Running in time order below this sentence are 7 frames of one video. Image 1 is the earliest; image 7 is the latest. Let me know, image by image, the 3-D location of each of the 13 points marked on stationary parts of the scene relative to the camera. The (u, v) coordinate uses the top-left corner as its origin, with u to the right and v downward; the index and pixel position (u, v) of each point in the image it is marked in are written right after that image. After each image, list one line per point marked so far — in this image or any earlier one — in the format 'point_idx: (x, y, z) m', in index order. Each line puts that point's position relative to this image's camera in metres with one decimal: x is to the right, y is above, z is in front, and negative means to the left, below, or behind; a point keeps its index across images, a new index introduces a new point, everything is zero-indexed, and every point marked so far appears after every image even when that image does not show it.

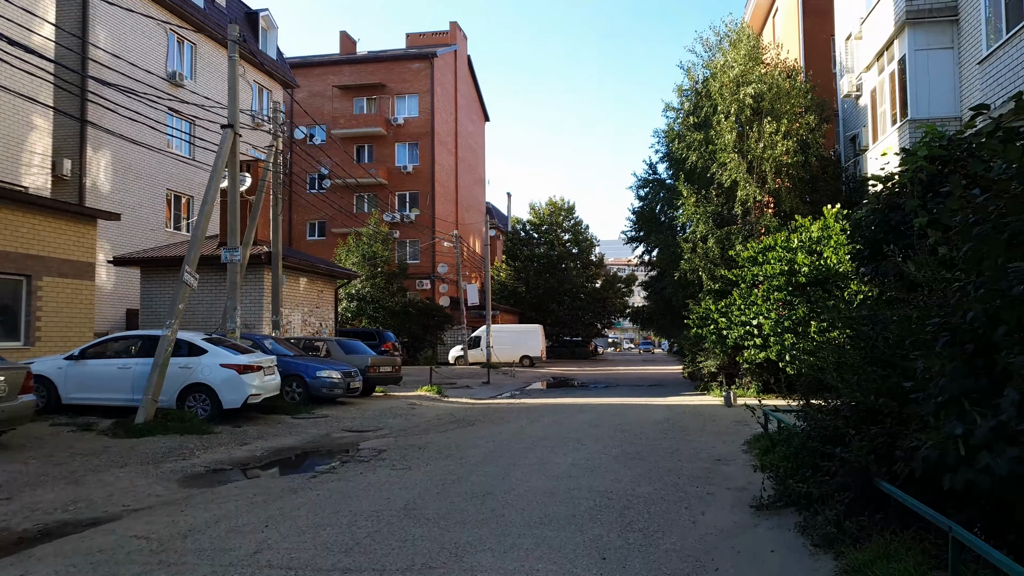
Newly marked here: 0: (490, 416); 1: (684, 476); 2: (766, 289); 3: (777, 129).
0: (-0.4, -2.5, +14.6) m
1: (+1.7, -1.8, +7.4) m
2: (+5.7, 0.0, +17.1) m
3: (+6.7, +4.0, +19.2) m
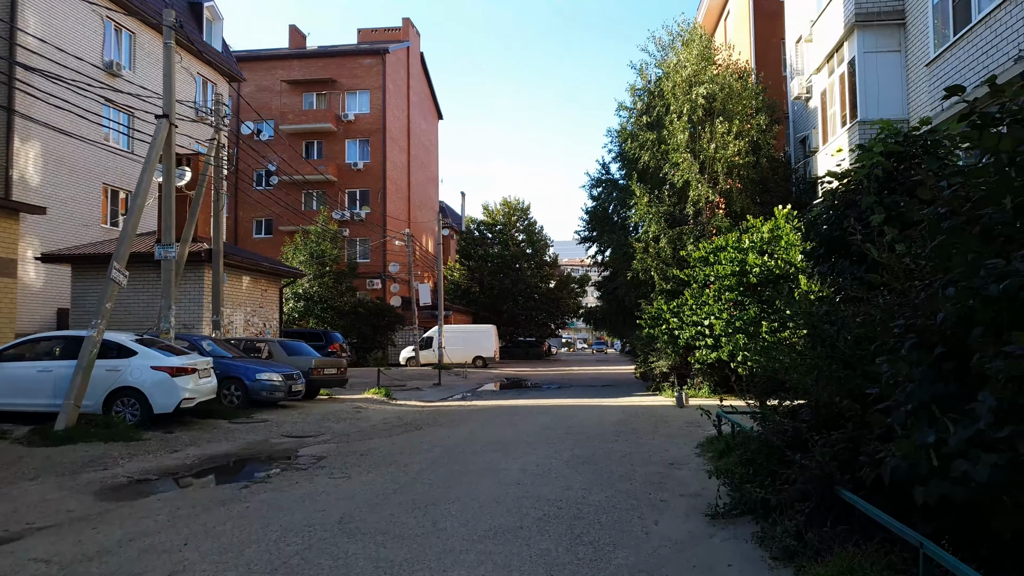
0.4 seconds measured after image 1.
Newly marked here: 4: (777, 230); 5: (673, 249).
0: (-1.4, -2.5, +14.1) m
1: (+1.2, -1.8, +7.2) m
2: (+4.6, 0.0, +17.0) m
3: (+5.5, +4.0, +19.2) m
4: (+5.8, +1.2, +16.5) m
5: (+4.1, +1.0, +19.2) m
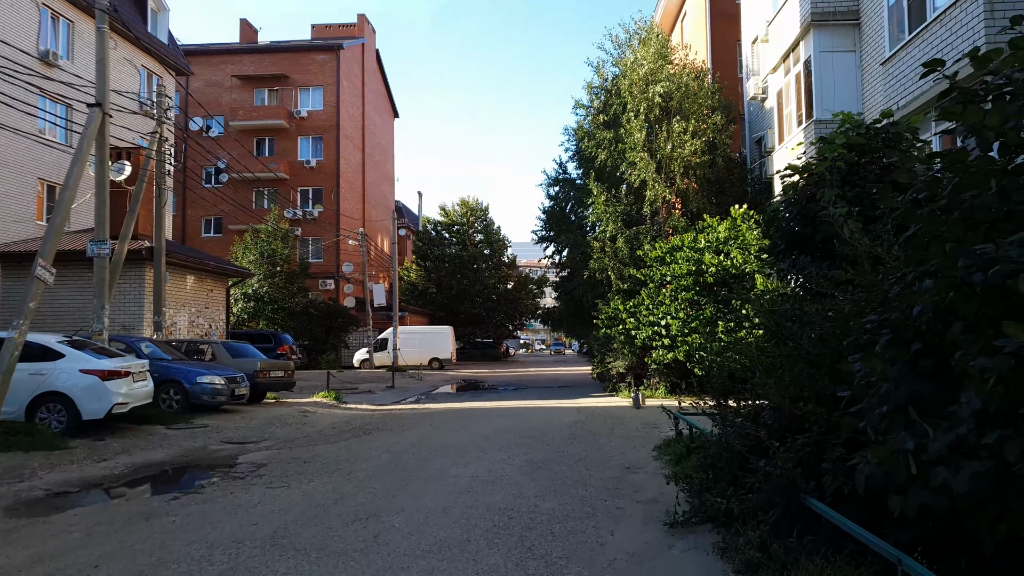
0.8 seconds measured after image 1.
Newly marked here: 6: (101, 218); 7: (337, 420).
0: (-2.2, -2.4, +13.7) m
1: (+0.7, -1.8, +6.9) m
2: (+3.6, 0.0, +16.9) m
3: (+4.4, +4.0, +19.1) m
4: (+4.8, +1.3, +16.4) m
5: (+3.0, +1.0, +19.0) m
6: (-7.3, +1.2, +13.4) m
7: (-3.3, -2.5, +14.2) m
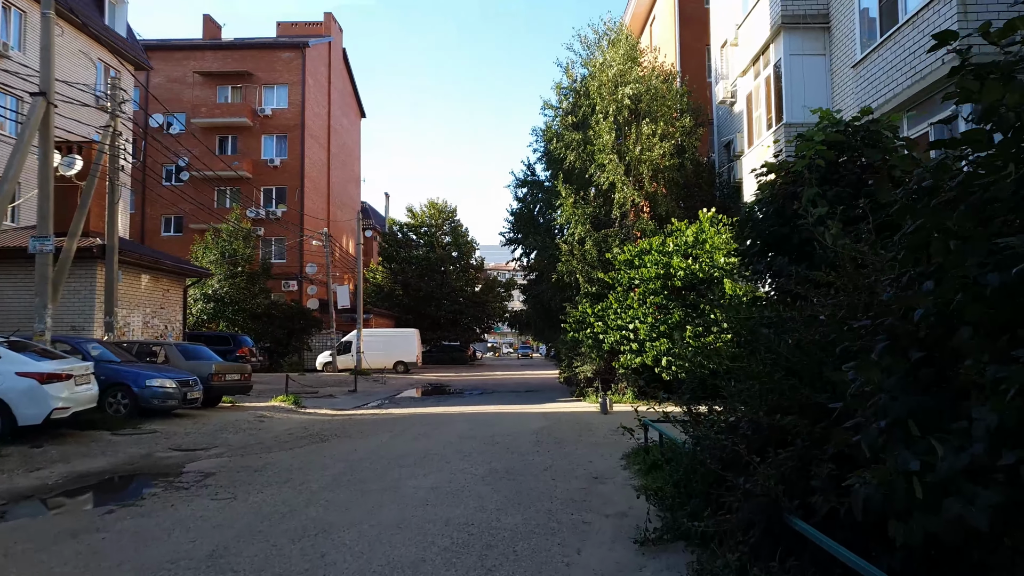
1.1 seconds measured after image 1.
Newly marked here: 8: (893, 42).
0: (-2.8, -2.5, +13.2) m
1: (+0.4, -1.8, +6.5) m
2: (+2.9, -0.1, +16.6) m
3: (+3.6, +3.9, +18.9) m
4: (+4.1, +1.2, +16.3) m
5: (+2.1, +0.9, +18.8) m
6: (-7.8, +1.3, +12.7) m
7: (-3.9, -2.5, +13.6) m
8: (+5.0, +3.2, +10.0) m
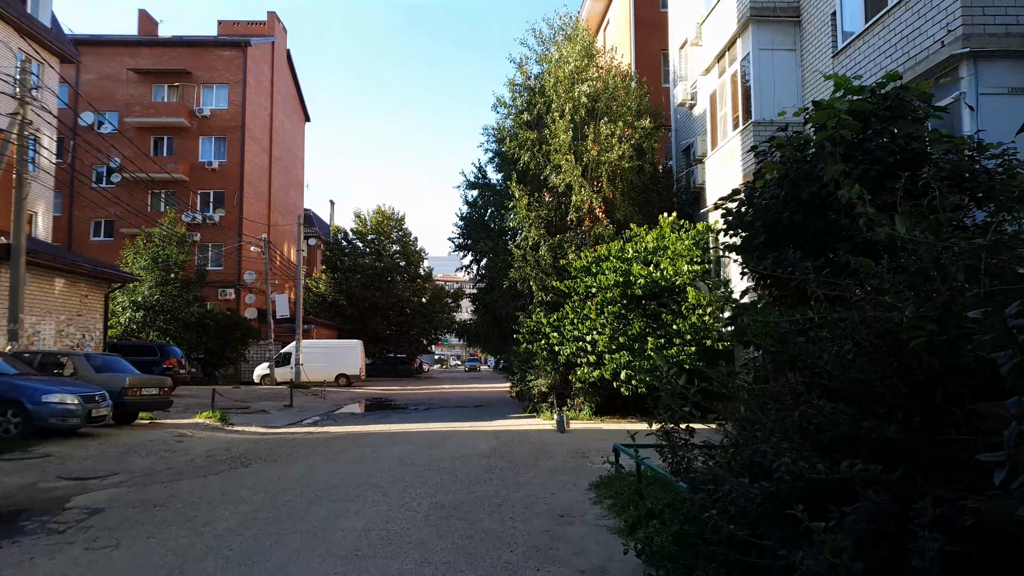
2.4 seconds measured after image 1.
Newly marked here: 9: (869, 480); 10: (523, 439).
0: (-3.6, -2.5, +11.8) m
1: (0.0, -1.8, +5.3) m
2: (+1.8, -0.3, +15.6) m
3: (+2.4, +3.7, +18.0) m
4: (+3.1, +1.0, +15.4) m
5: (+1.0, +0.7, +17.7) m
6: (-8.6, +1.2, +11.0) m
7: (-4.7, -2.6, +12.1) m
8: (+4.4, +3.1, +9.2) m
9: (+1.3, -0.7, +2.7) m
10: (+0.2, -2.5, +12.7) m
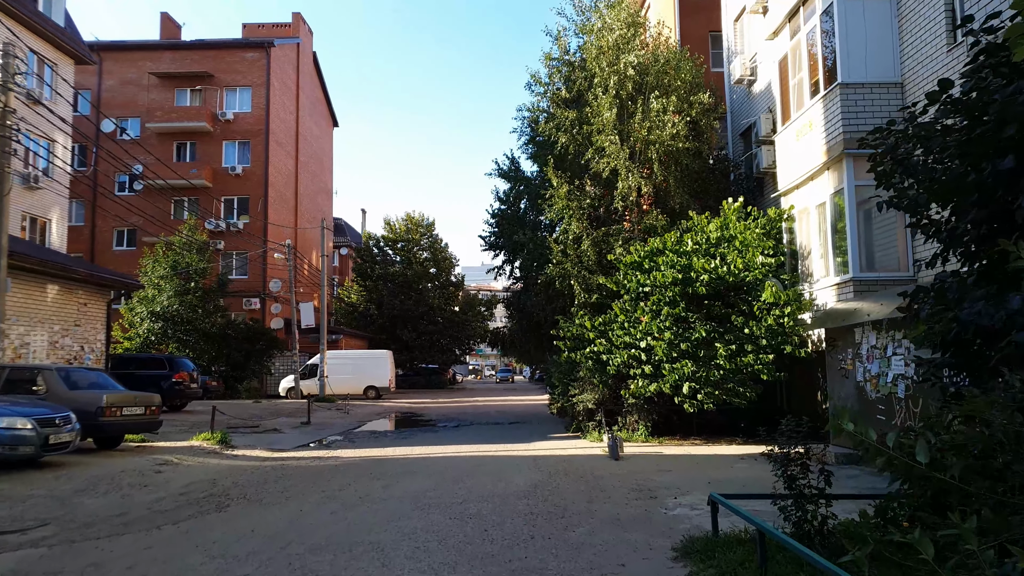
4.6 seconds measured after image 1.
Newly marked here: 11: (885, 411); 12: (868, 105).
0: (-3.1, -2.5, +9.7) m
1: (+0.3, -1.7, +3.1) m
2: (+2.5, -0.2, +13.3) m
3: (+3.2, +3.7, +15.7) m
4: (+3.8, +1.0, +13.0) m
5: (+1.8, +0.7, +15.5) m
6: (-8.1, +1.2, +9.2) m
7: (-4.2, -2.6, +10.1) m
8: (+4.8, +3.3, +6.8) m
9: (+1.4, -0.5, +0.4) m
10: (+0.8, -2.5, +10.4) m
11: (+4.8, -1.6, +9.8) m
12: (+5.7, +2.9, +12.2) m
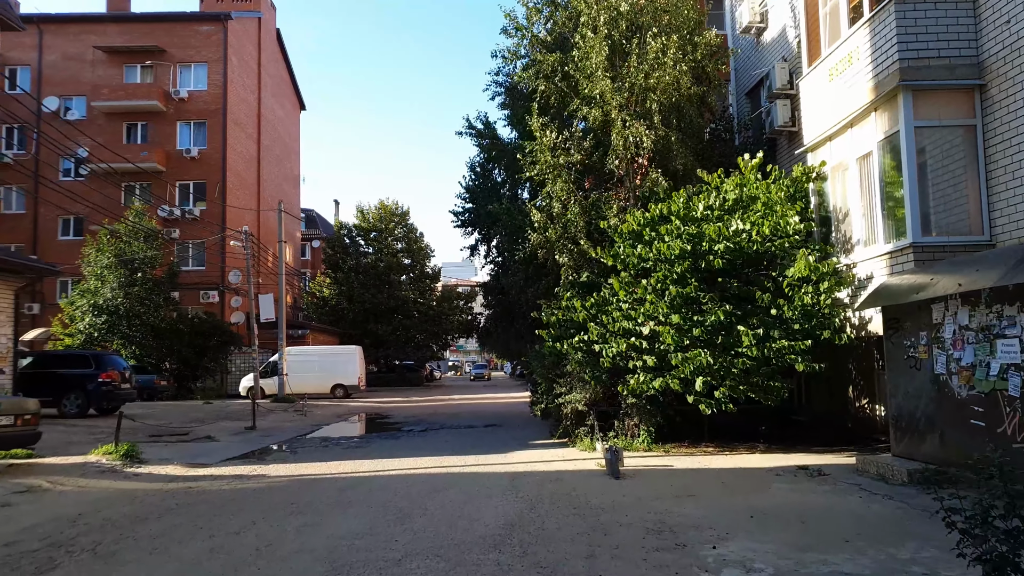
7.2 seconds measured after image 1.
0: (-3.4, -2.2, +7.0) m
1: (+0.1, -1.3, +0.5) m
2: (+2.1, +0.1, +10.8) m
3: (+2.7, +4.1, +13.1) m
4: (+3.4, +1.4, +10.5) m
5: (+1.3, +1.1, +12.9) m
6: (-8.4, +1.5, +6.4) m
7: (-4.5, -2.2, +7.4) m
8: (+4.5, +3.7, +4.2) m
9: (+1.3, -0.2, -2.2) m
10: (+0.5, -2.1, +7.8) m
11: (+4.5, -1.2, +7.3) m
12: (+5.3, +3.3, +9.6) m
